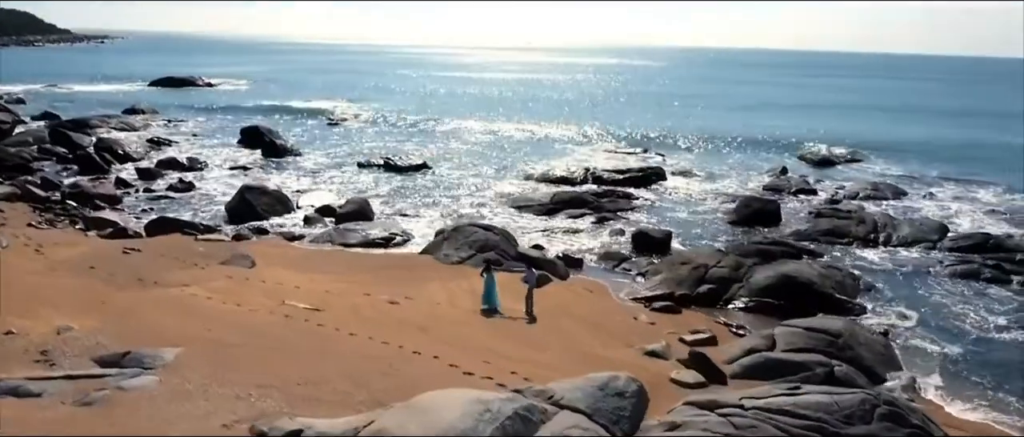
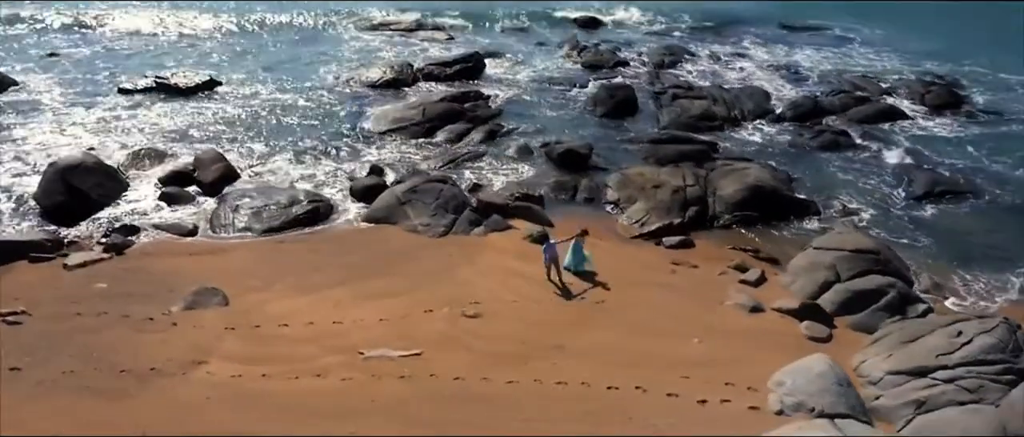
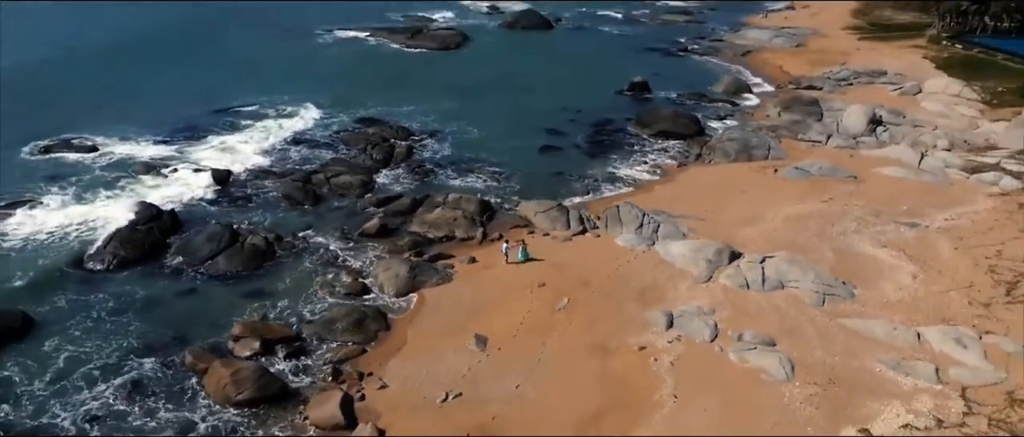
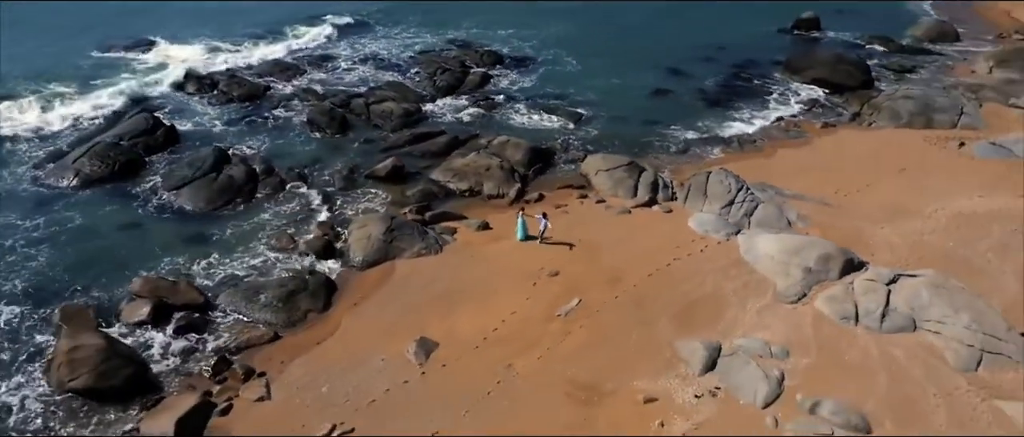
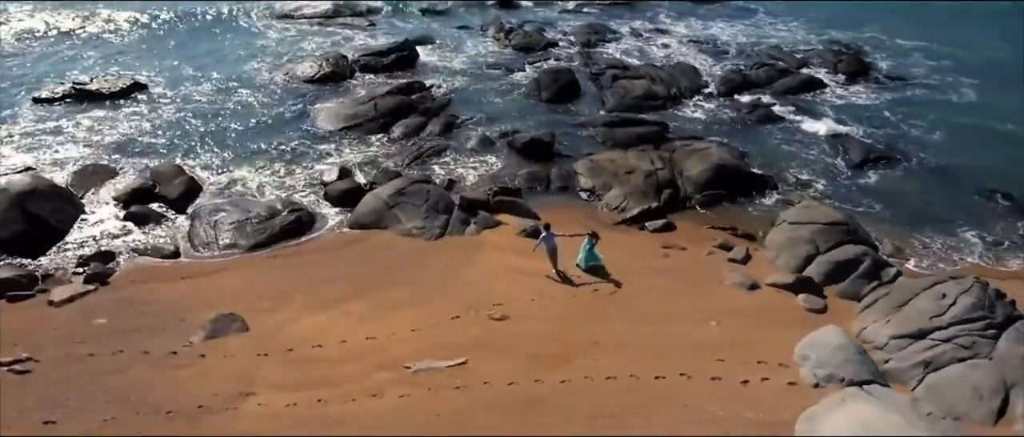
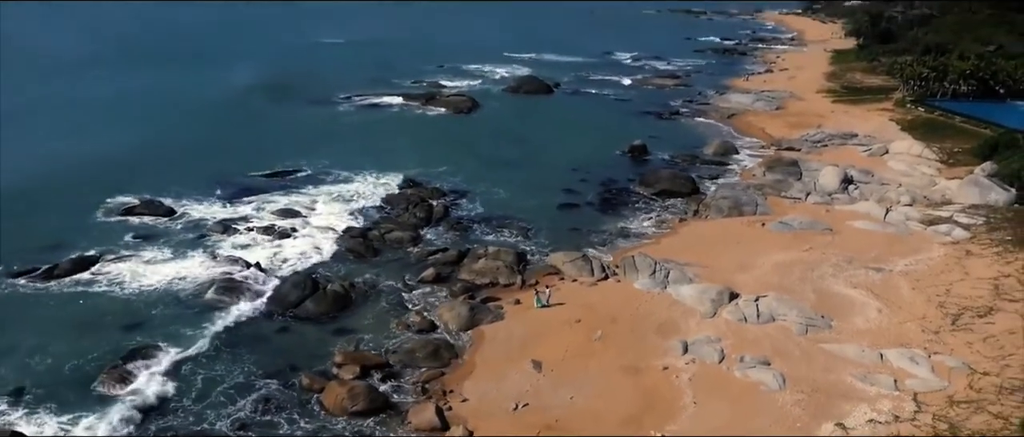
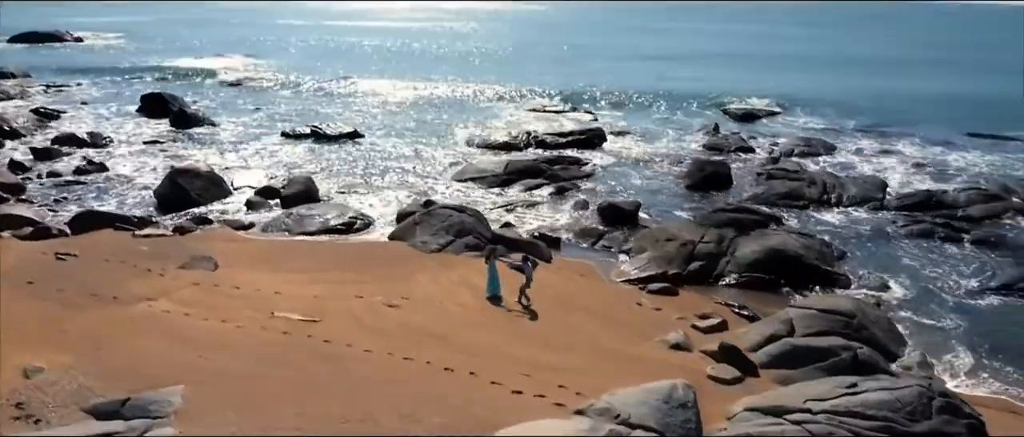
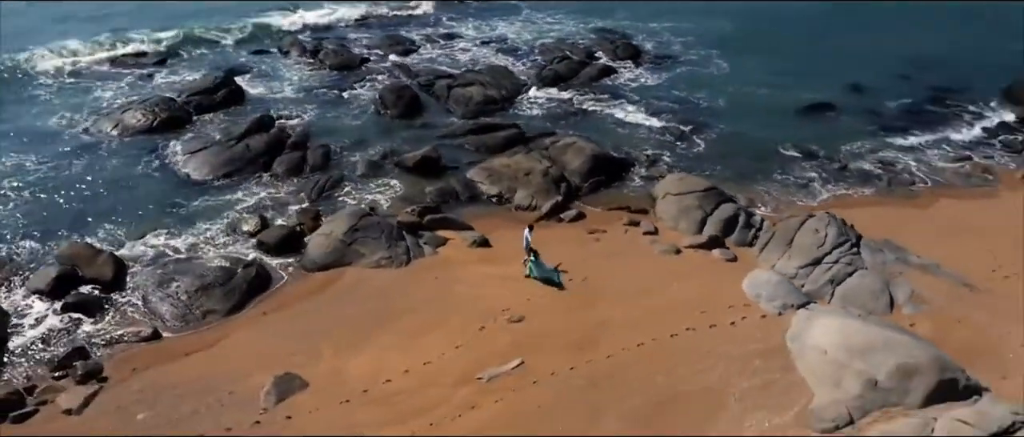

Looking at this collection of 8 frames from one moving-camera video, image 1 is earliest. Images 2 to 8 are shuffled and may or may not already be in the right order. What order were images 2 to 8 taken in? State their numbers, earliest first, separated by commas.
7, 2, 5, 8, 4, 3, 6
